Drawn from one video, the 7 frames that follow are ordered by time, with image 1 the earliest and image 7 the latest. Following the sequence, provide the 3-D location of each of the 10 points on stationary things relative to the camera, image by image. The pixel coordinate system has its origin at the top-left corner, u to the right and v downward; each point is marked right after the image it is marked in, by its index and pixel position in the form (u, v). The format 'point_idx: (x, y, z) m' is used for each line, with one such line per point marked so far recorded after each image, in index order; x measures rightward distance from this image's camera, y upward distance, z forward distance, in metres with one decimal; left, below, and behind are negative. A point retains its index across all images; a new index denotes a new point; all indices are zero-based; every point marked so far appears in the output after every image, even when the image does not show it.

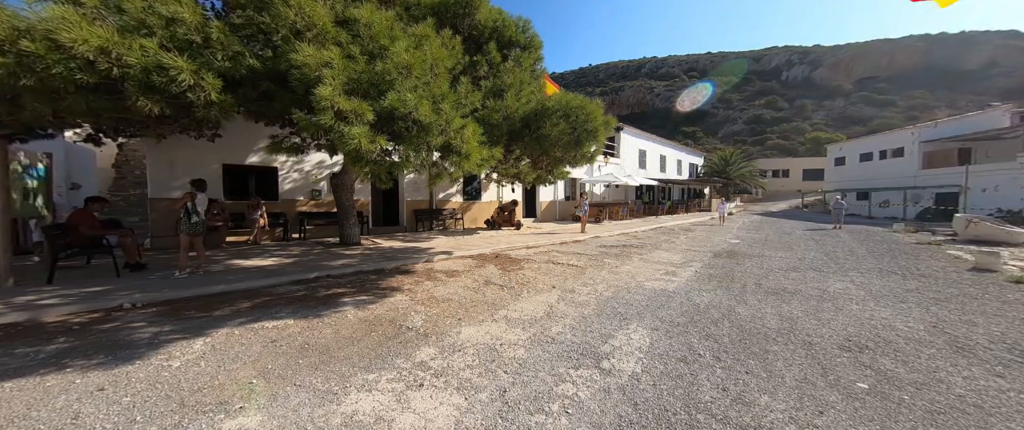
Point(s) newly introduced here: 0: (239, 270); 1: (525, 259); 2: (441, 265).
0: (-5.1, -1.0, +6.1) m
1: (+0.3, -1.1, +8.2) m
2: (-1.6, -1.1, +7.2) m
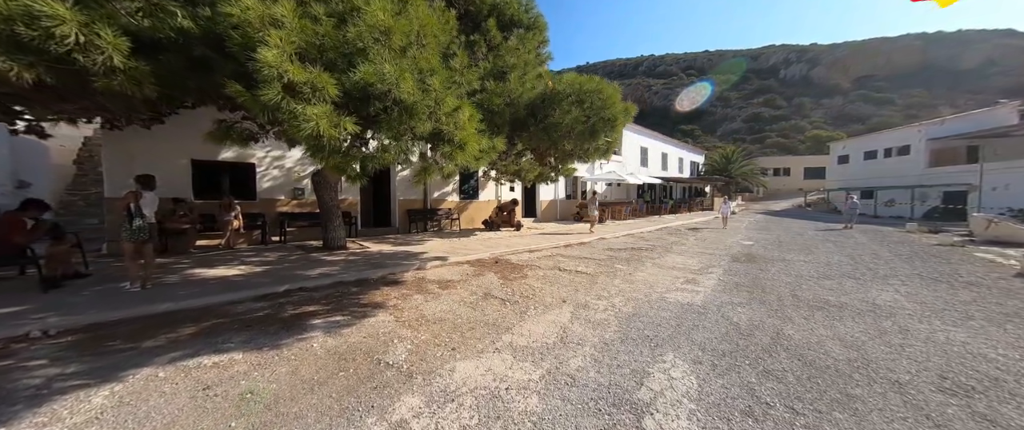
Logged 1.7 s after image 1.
0: (-5.1, -1.1, +5.2) m
1: (+0.4, -1.2, +7.4) m
2: (-1.5, -1.1, +6.4) m
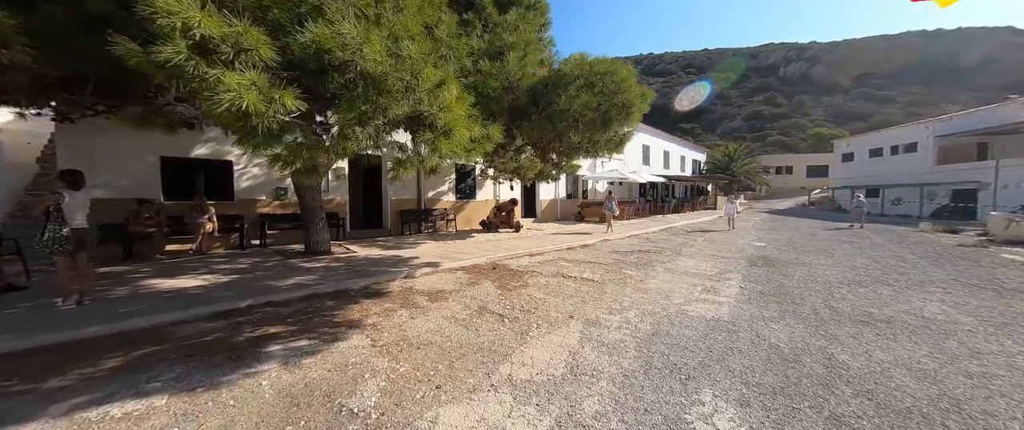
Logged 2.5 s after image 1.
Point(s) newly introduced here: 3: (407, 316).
0: (-5.1, -1.1, +4.5) m
1: (+0.4, -1.2, +6.7) m
2: (-1.6, -1.2, +5.7) m
3: (-1.4, -1.3, +4.2) m
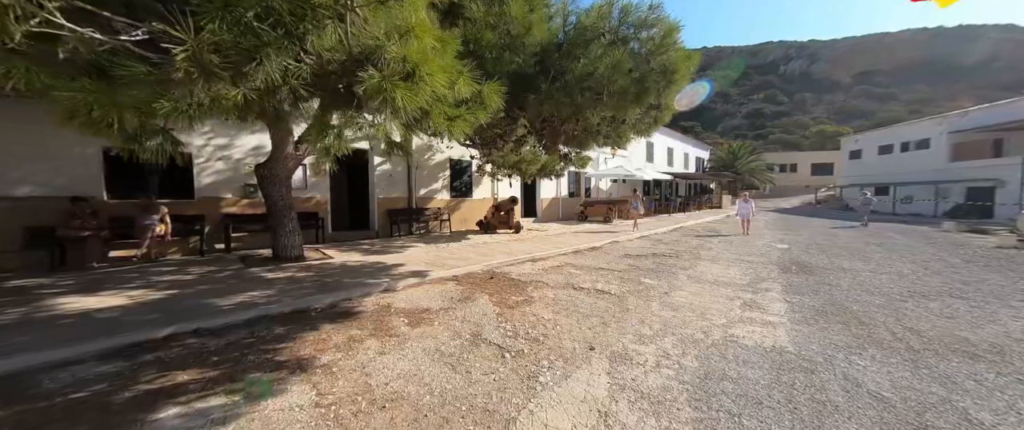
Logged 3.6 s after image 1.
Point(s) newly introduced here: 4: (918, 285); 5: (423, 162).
0: (-5.0, -1.1, +3.5) m
1: (+0.4, -1.2, +5.7) m
2: (-1.5, -1.2, +4.7) m
3: (-1.3, -1.3, +3.2) m
4: (+7.6, -1.3, +6.1) m
5: (-3.1, +1.8, +11.3) m
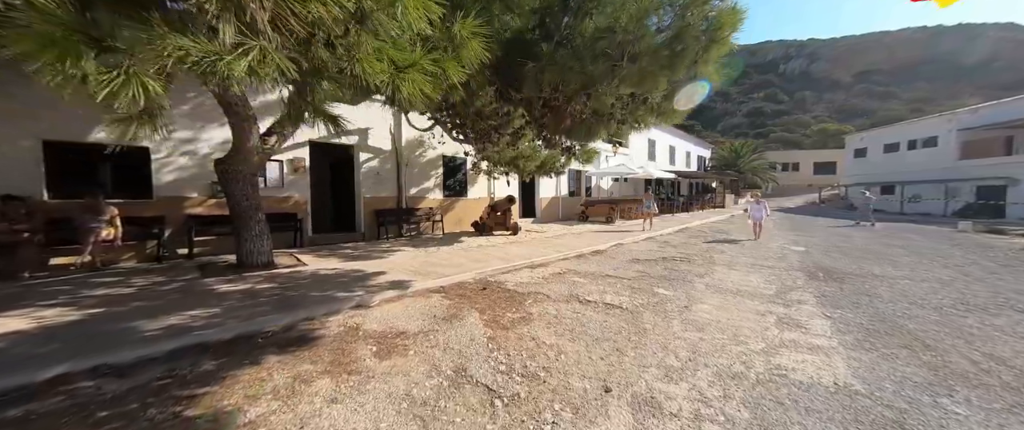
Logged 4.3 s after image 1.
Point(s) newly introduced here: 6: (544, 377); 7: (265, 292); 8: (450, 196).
0: (-5.1, -1.2, +2.7) m
1: (+0.3, -1.2, +4.9) m
2: (-1.6, -1.2, +3.9) m
3: (-1.4, -1.3, +2.4) m
4: (+7.5, -1.3, +5.4) m
5: (-3.2, +1.8, +10.5) m
6: (+0.3, -1.4, +2.7) m
7: (-3.4, -1.1, +4.5) m
8: (-2.2, +0.7, +11.7) m
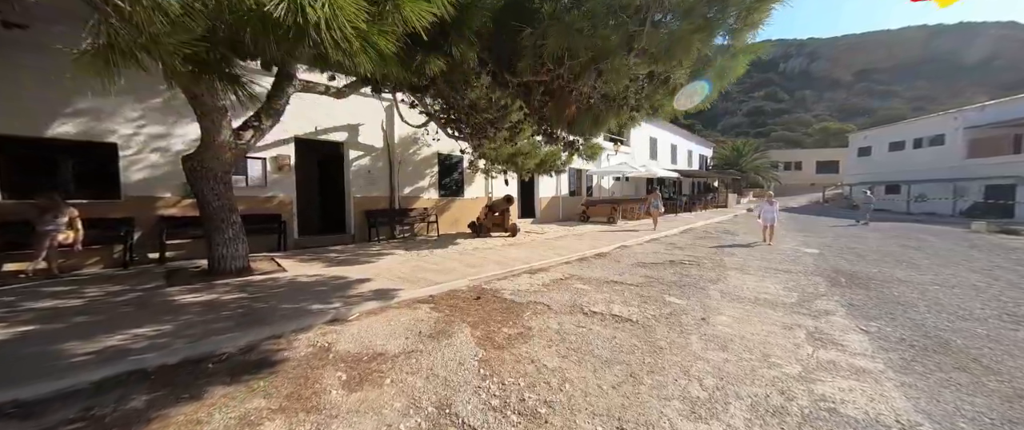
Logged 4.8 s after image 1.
0: (-5.1, -1.2, +2.2) m
1: (+0.3, -1.2, +4.4) m
2: (-1.6, -1.2, +3.5) m
3: (-1.4, -1.4, +1.9) m
4: (+7.5, -1.3, +4.9) m
5: (-3.2, +1.8, +10.0) m
6: (+0.2, -1.4, +2.2) m
7: (-3.4, -1.1, +4.0) m
8: (-2.3, +0.7, +11.2) m
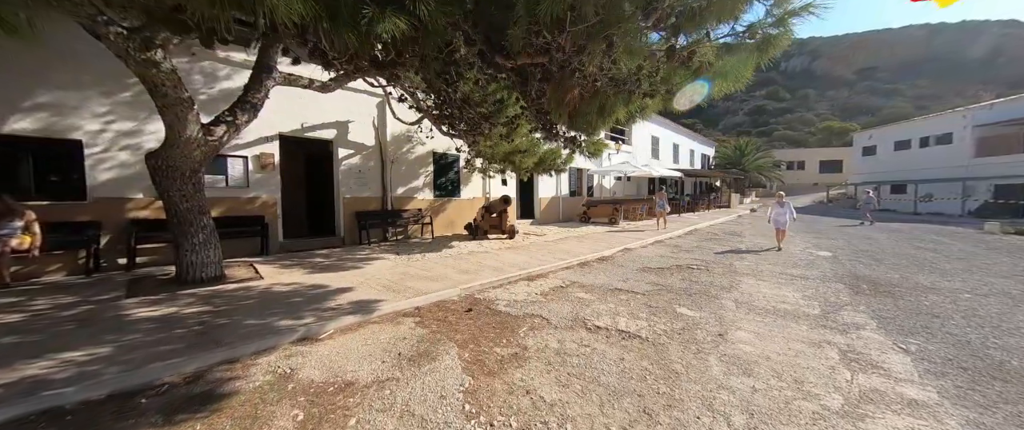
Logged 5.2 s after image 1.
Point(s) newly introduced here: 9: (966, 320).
0: (-5.2, -1.3, +1.8) m
1: (+0.2, -1.3, +4.0) m
2: (-1.7, -1.3, +3.0) m
3: (-1.5, -1.4, +1.5) m
4: (+7.4, -1.4, +4.5) m
5: (-3.3, +1.8, +9.6) m
6: (+0.2, -1.4, +1.8) m
7: (-3.5, -1.1, +3.5) m
8: (-2.3, +0.6, +10.8) m
9: (+5.9, -1.4, +4.3) m
